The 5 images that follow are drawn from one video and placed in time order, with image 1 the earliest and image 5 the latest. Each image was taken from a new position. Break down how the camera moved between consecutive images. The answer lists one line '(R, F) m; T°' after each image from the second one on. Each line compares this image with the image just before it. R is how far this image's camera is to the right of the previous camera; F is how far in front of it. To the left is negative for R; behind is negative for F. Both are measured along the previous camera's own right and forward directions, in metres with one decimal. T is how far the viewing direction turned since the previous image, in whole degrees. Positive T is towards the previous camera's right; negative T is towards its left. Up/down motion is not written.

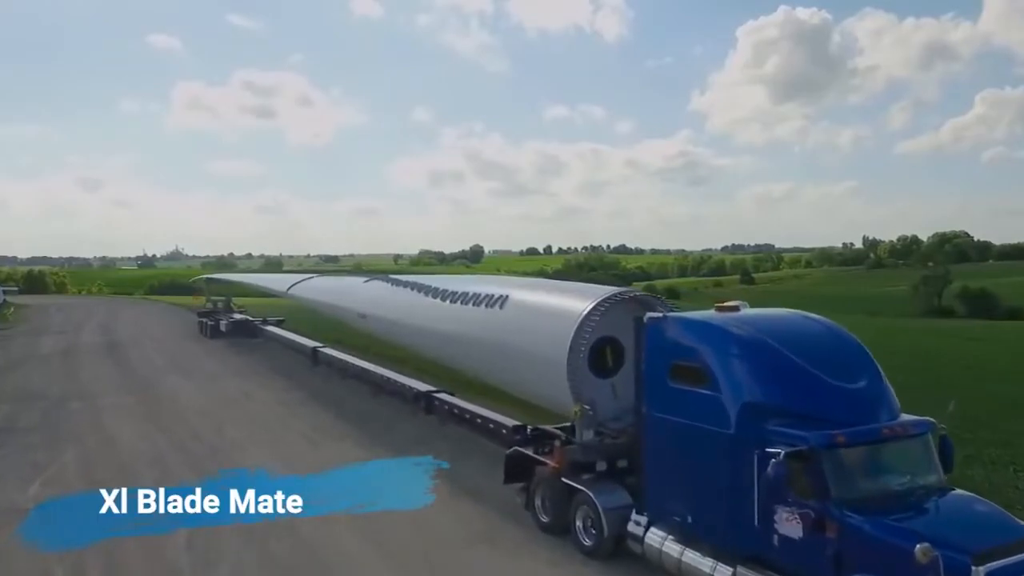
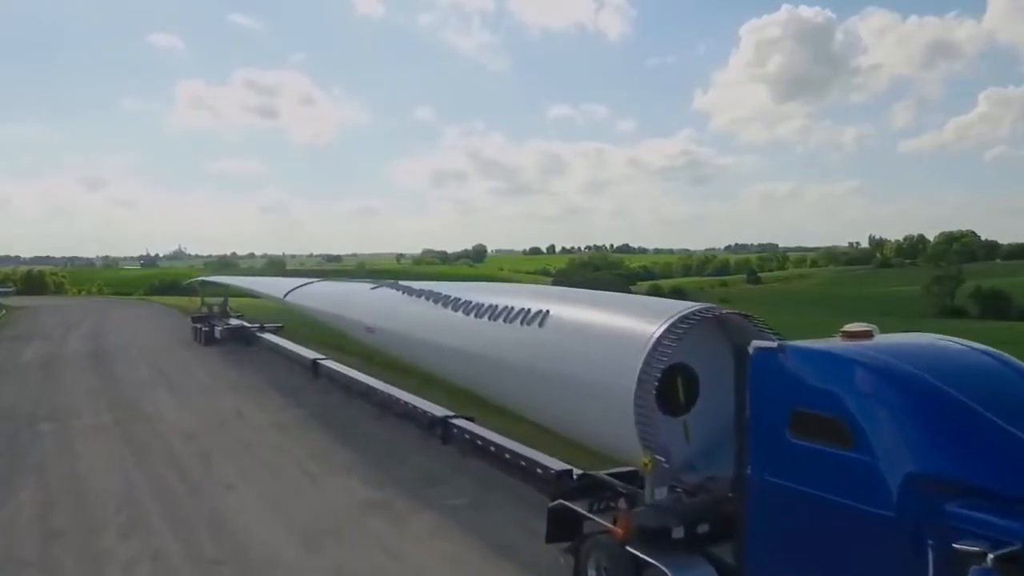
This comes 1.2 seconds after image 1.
(-0.1, +0.7) m; 0°
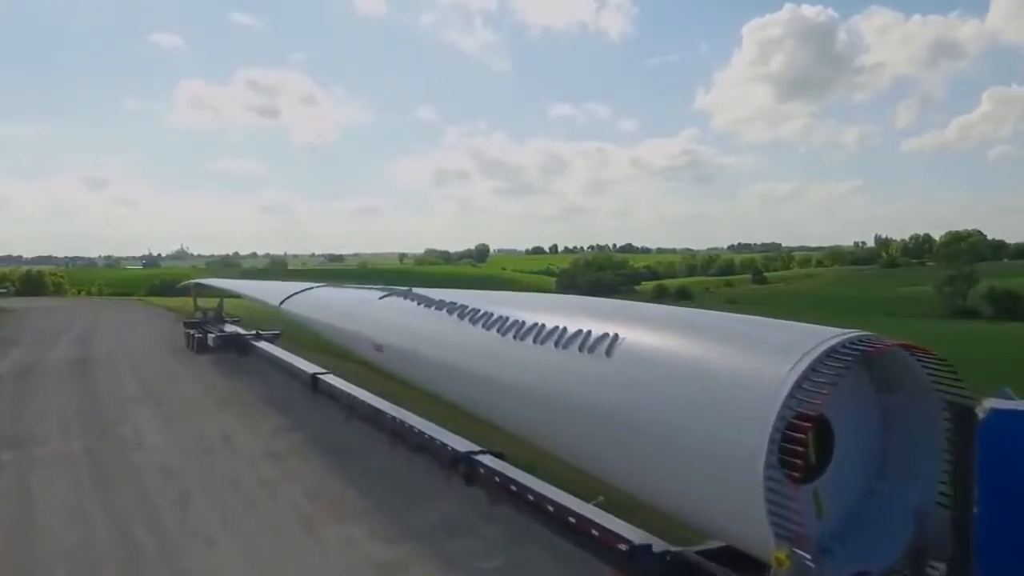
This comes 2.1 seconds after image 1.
(-0.2, +0.7) m; 0°
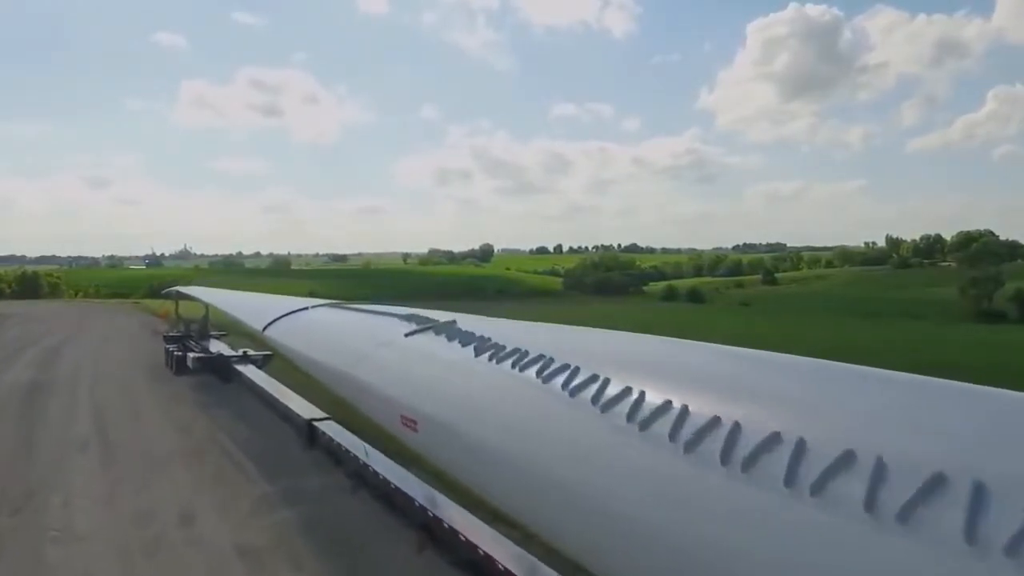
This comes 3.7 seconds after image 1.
(-0.3, +1.4) m; 0°
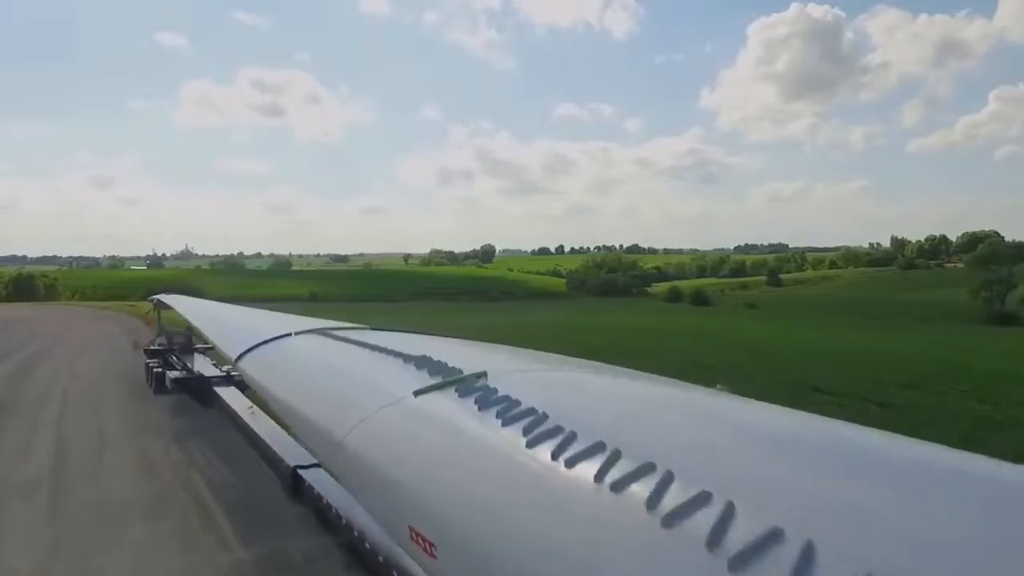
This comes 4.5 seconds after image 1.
(-0.1, +0.7) m; 0°
